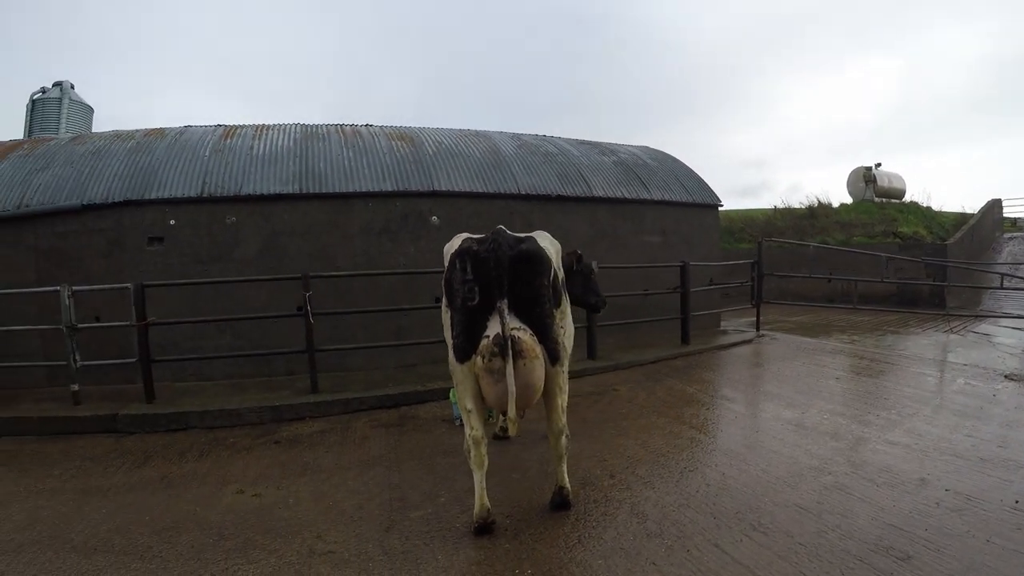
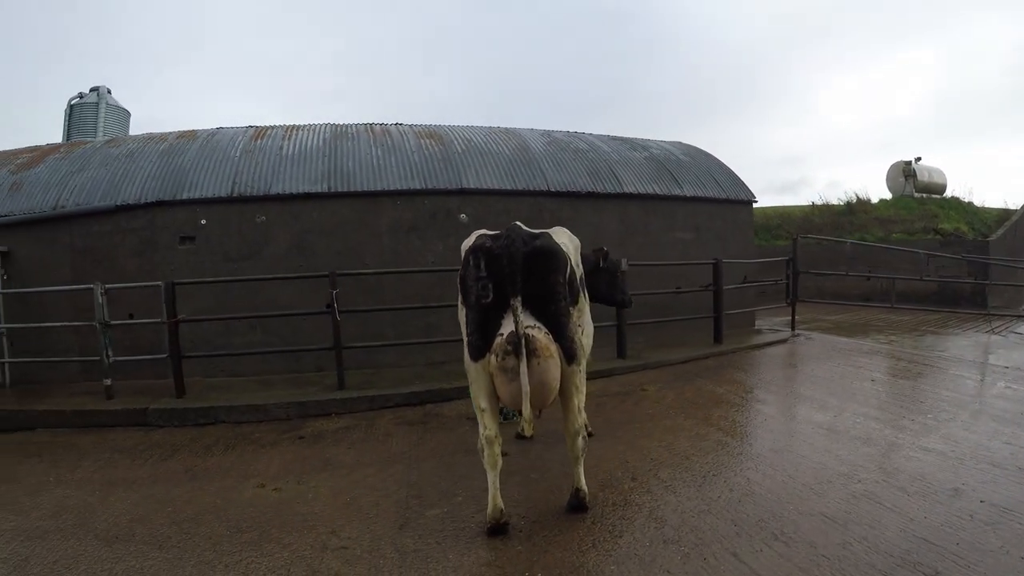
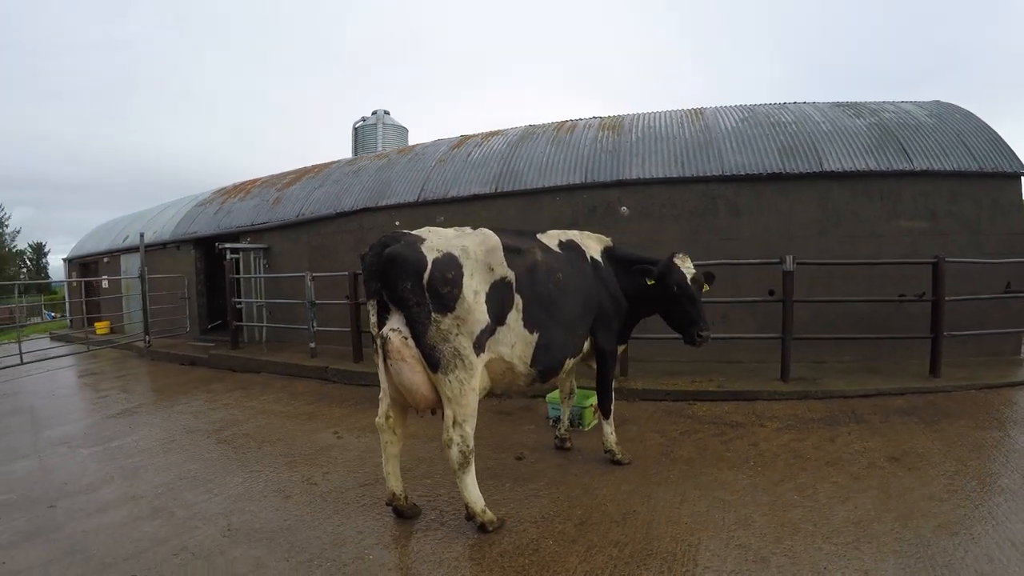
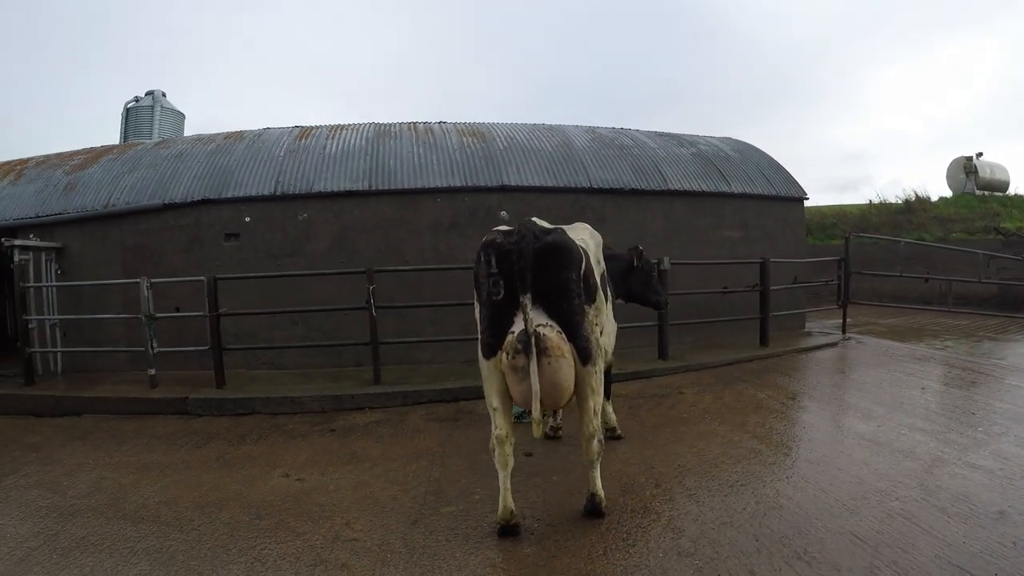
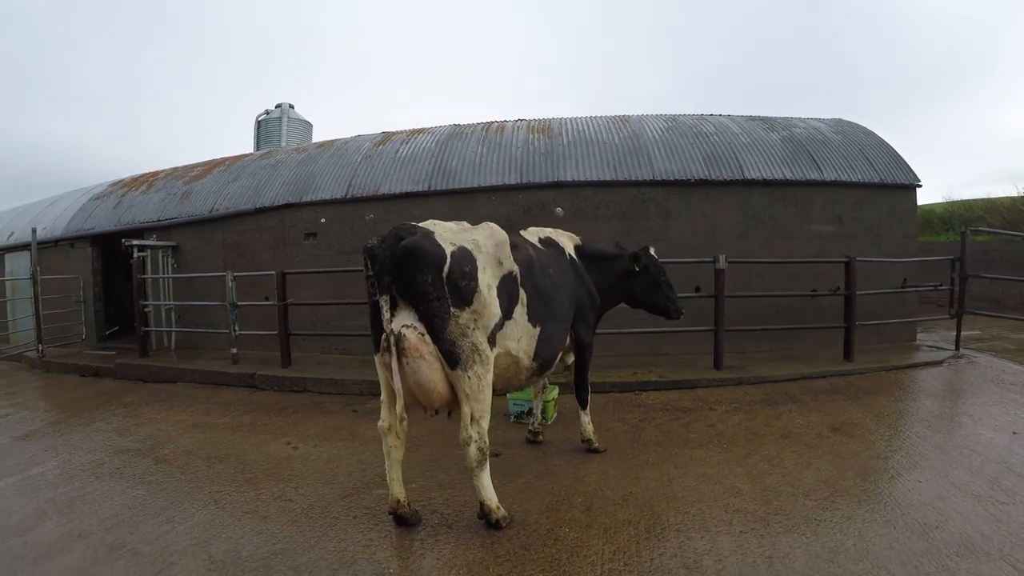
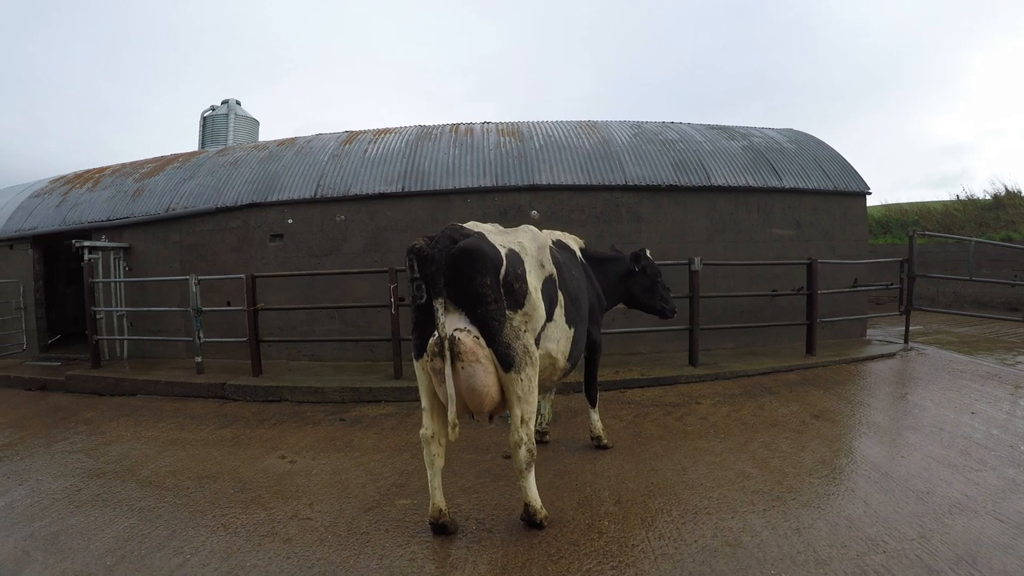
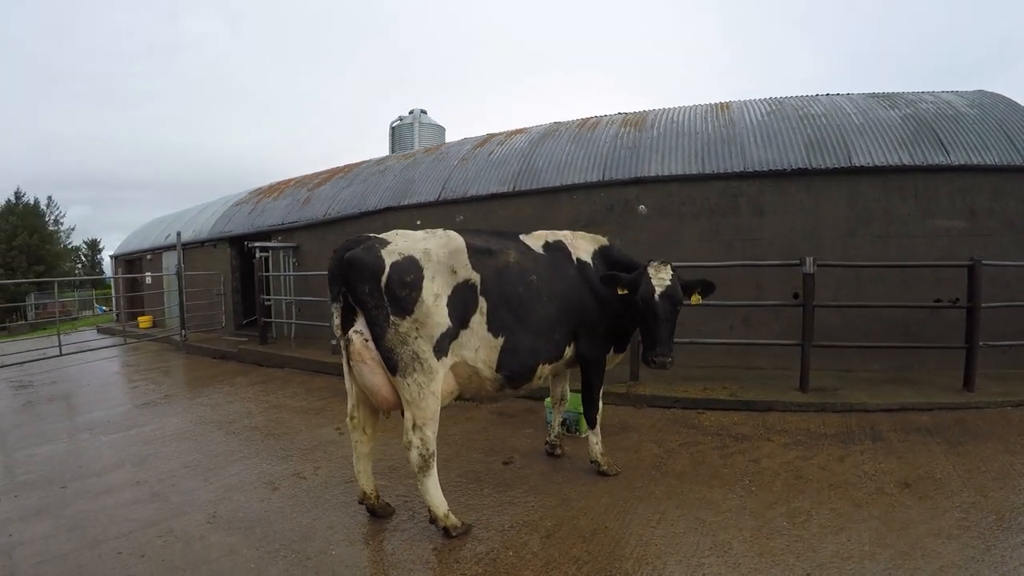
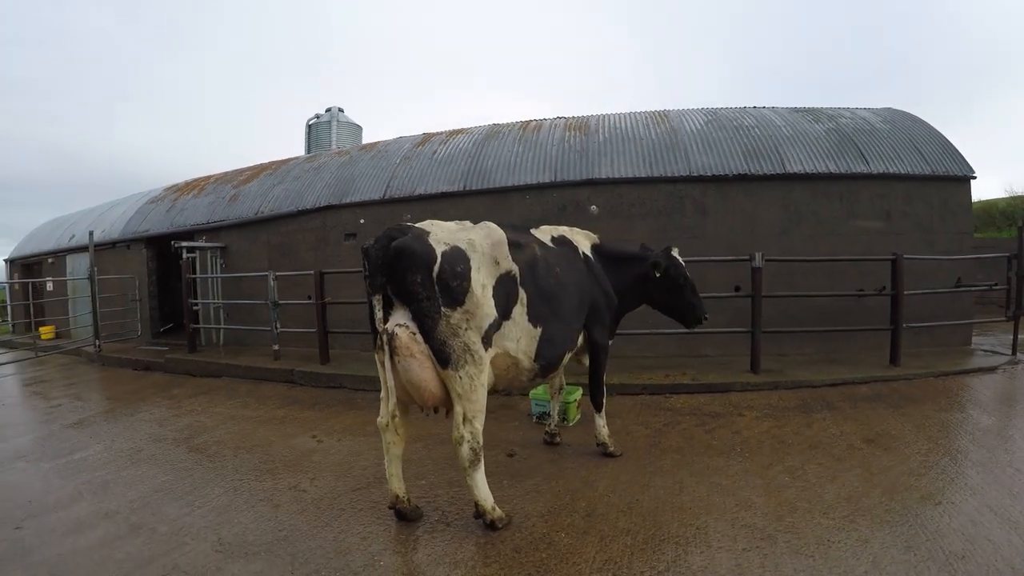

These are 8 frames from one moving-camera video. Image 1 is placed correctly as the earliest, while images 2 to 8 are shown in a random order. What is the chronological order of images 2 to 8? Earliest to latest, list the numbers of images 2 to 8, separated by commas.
2, 4, 6, 5, 8, 3, 7
